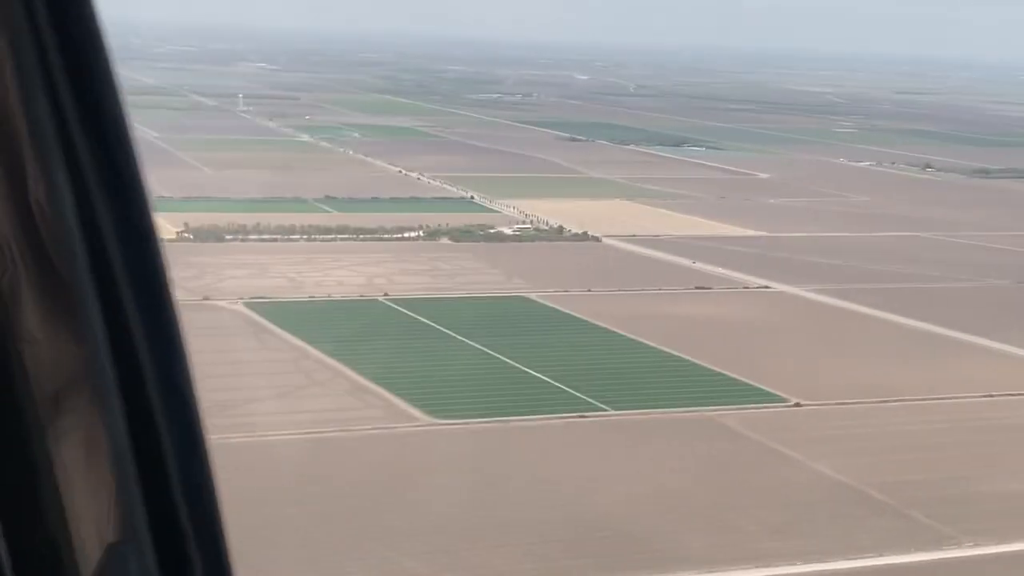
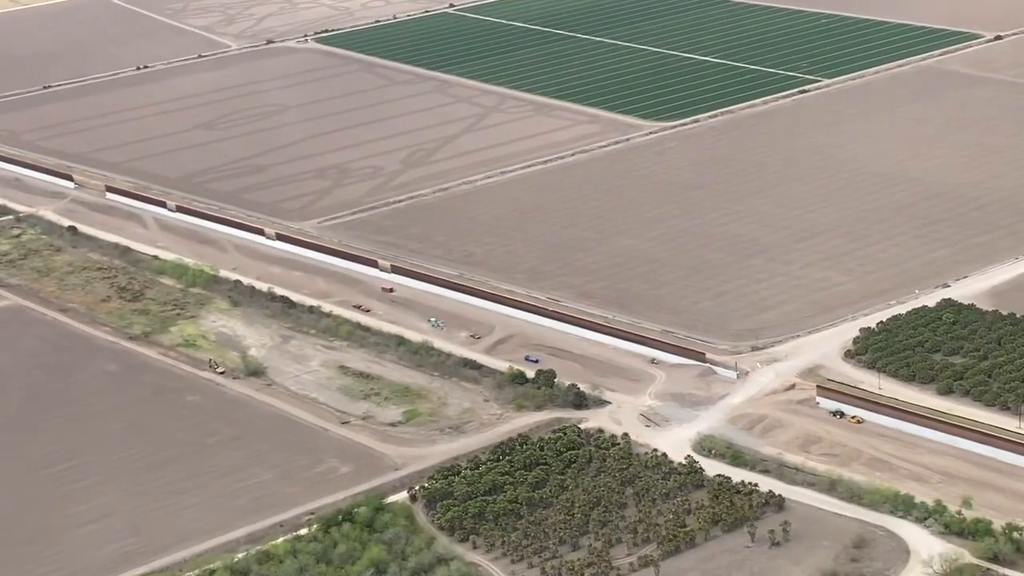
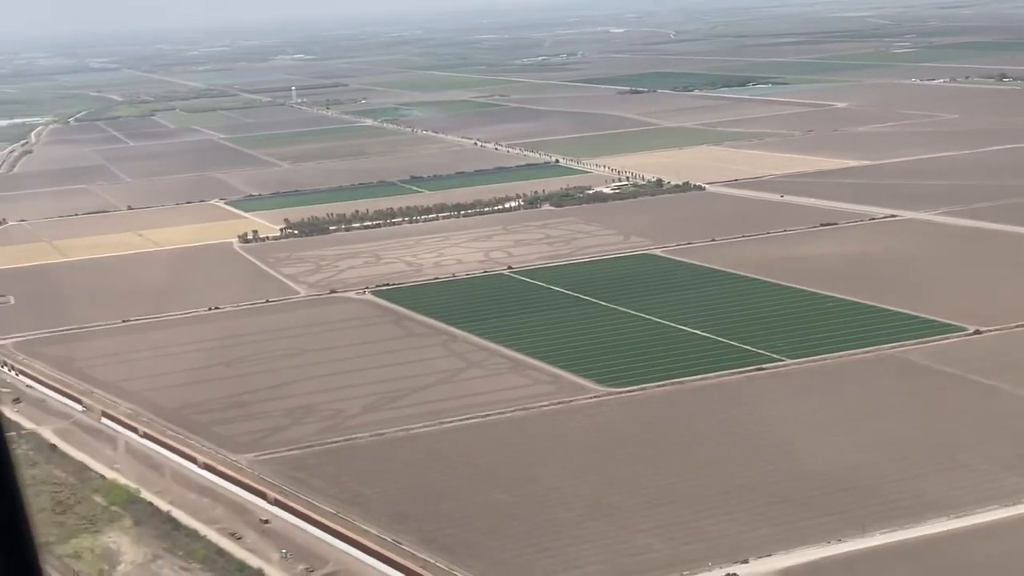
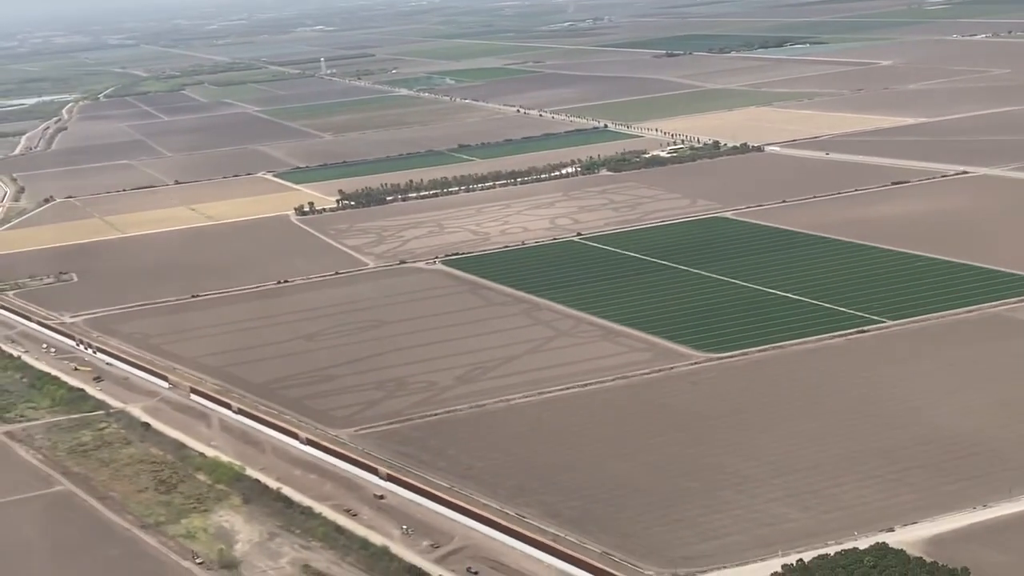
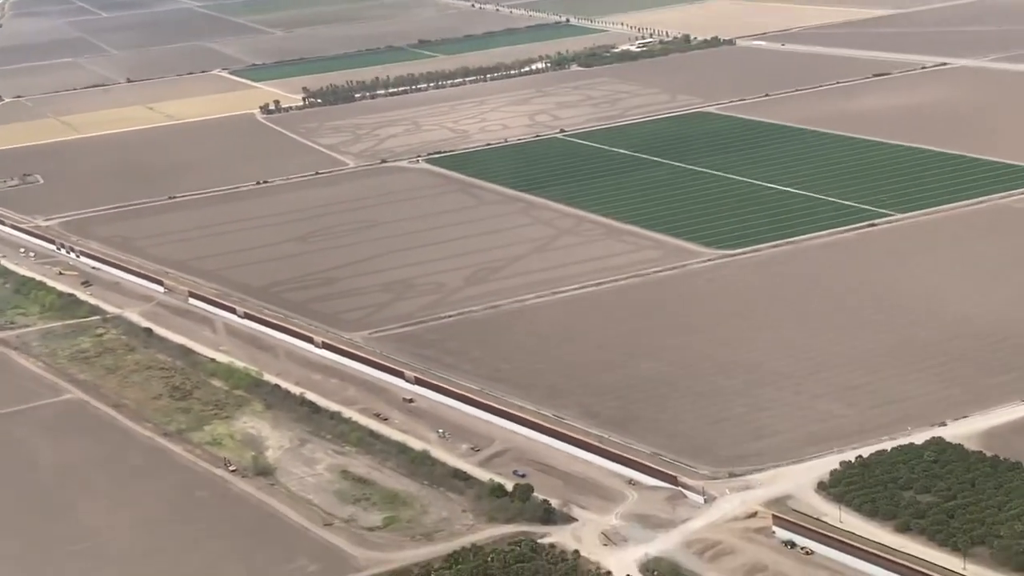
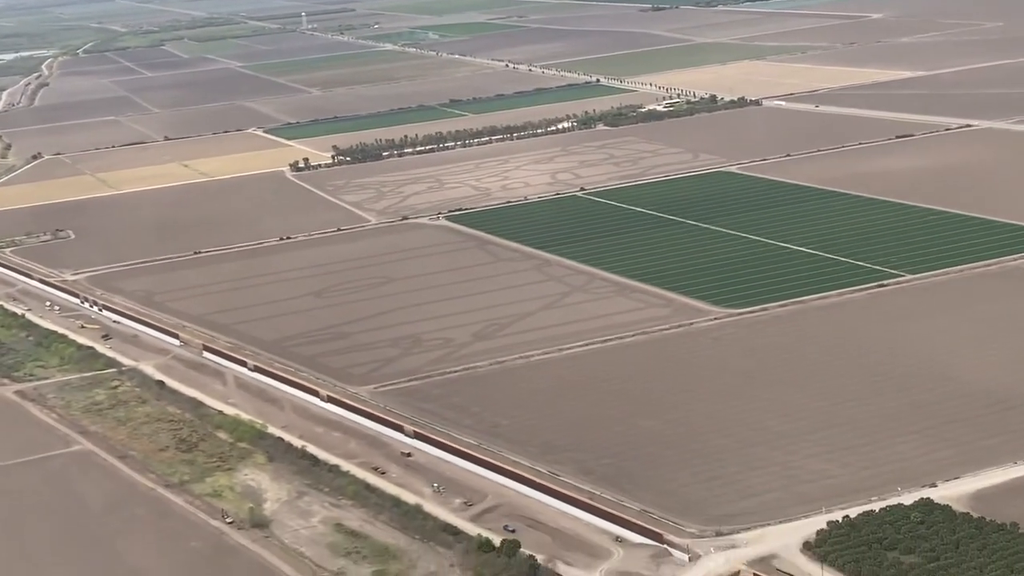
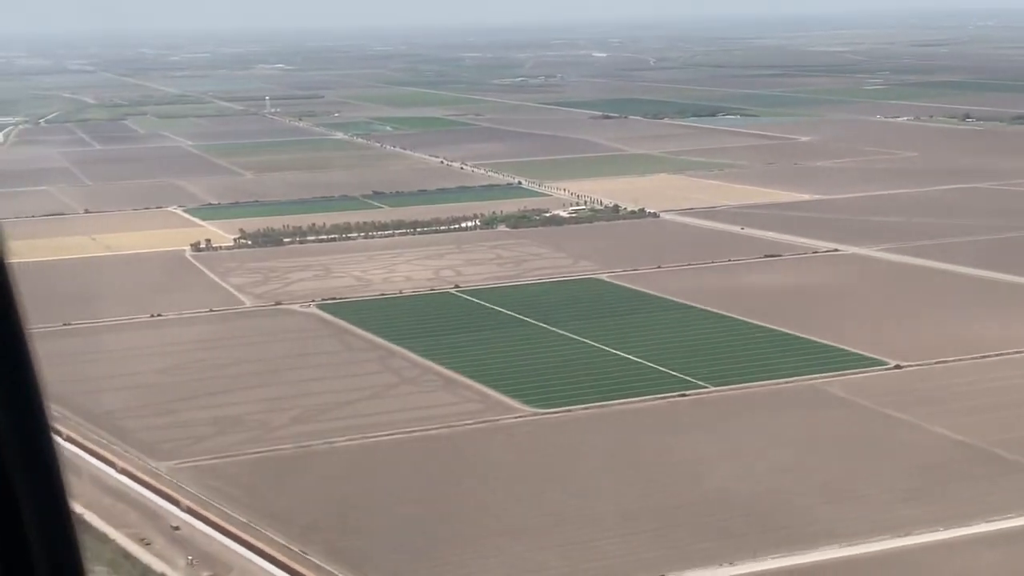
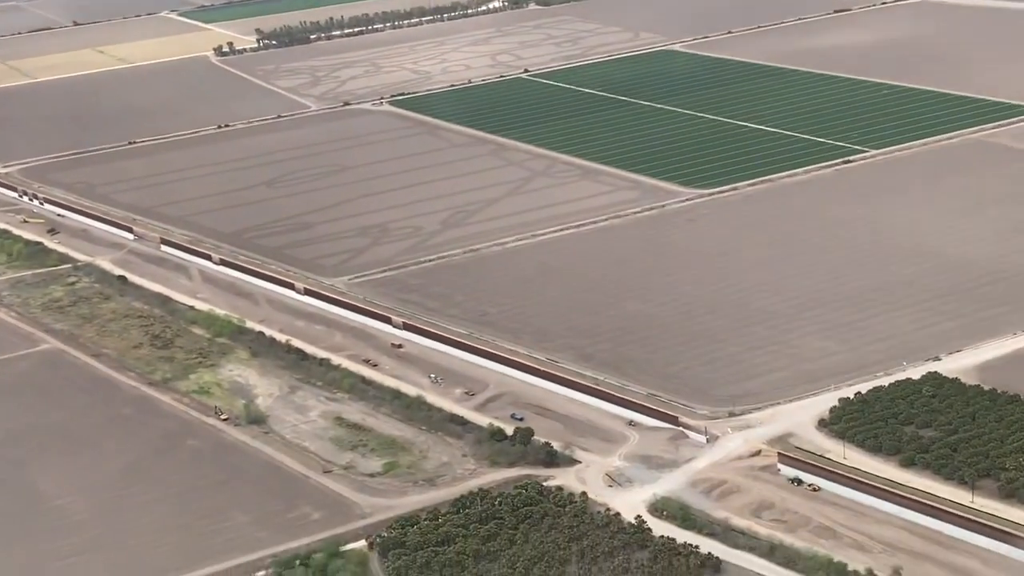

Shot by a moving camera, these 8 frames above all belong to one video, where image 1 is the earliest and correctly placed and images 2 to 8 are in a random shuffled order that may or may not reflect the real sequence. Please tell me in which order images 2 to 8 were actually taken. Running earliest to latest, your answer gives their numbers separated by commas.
7, 3, 4, 6, 5, 8, 2
